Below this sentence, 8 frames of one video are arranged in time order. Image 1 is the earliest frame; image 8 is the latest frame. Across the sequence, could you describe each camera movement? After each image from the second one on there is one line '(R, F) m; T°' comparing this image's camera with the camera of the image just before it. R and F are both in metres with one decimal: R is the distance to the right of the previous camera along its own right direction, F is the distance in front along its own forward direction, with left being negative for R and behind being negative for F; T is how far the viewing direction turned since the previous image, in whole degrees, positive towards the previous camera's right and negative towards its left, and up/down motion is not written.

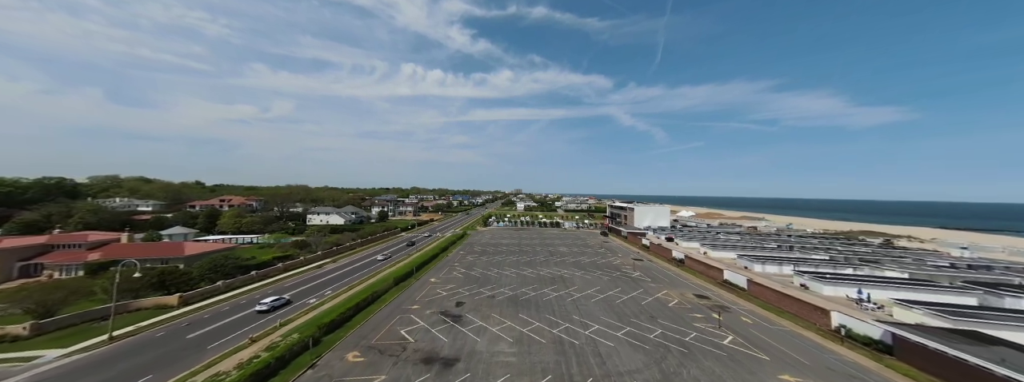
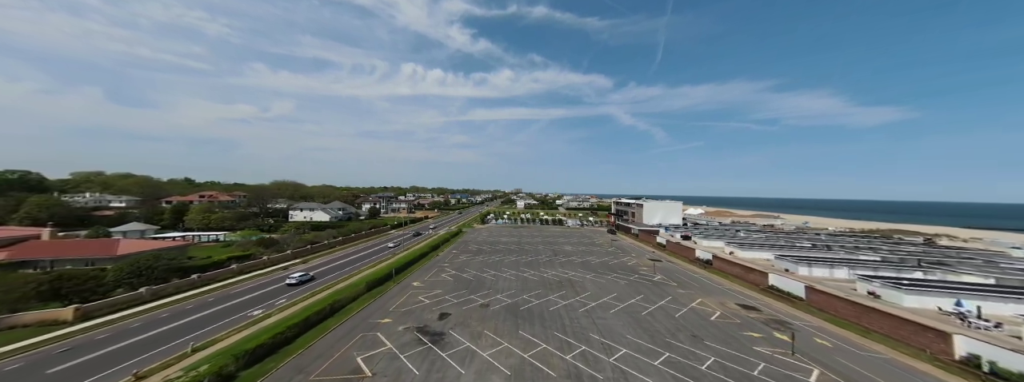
(+0.2, +5.9) m; 0°
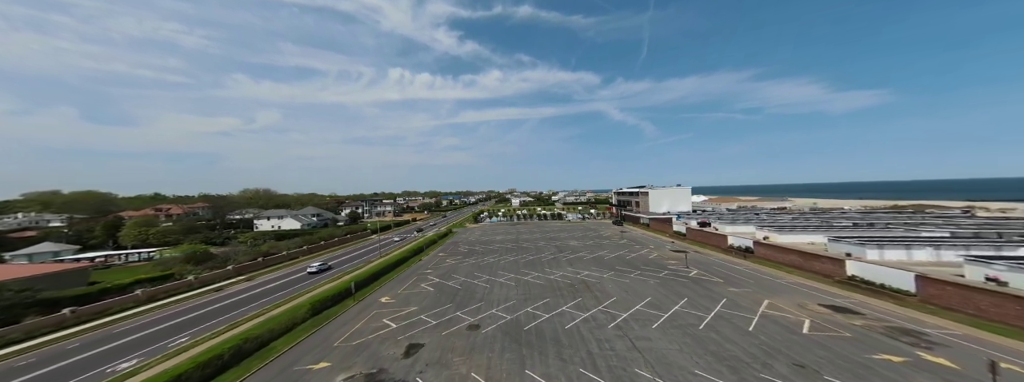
(+0.1, +6.9) m; +1°
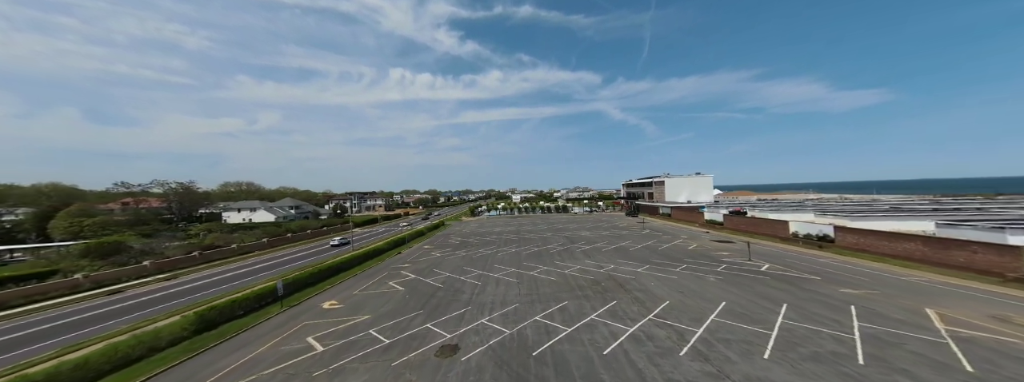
(+0.1, +7.0) m; 0°
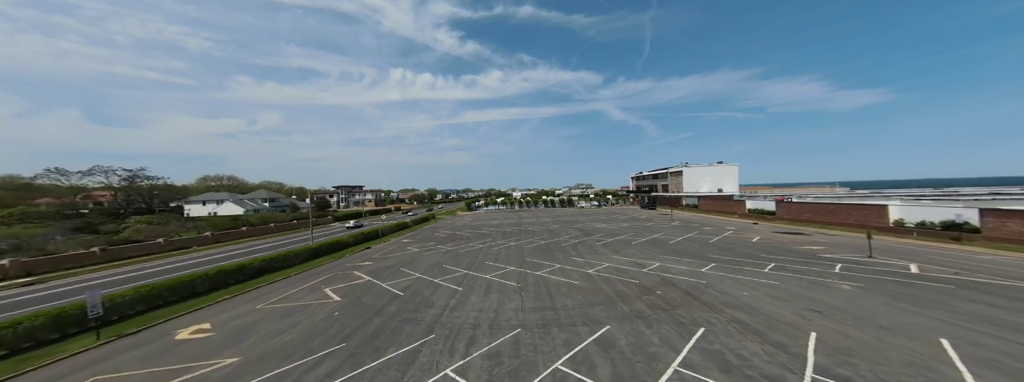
(+0.1, +6.6) m; 0°
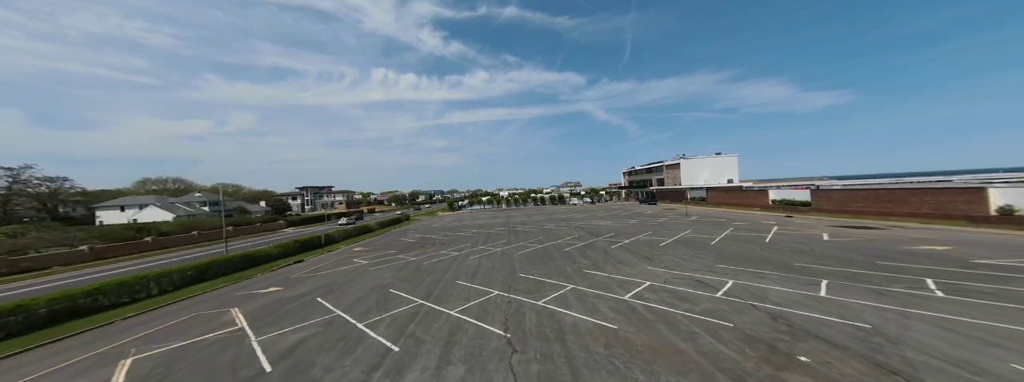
(+0.2, +5.7) m; +3°
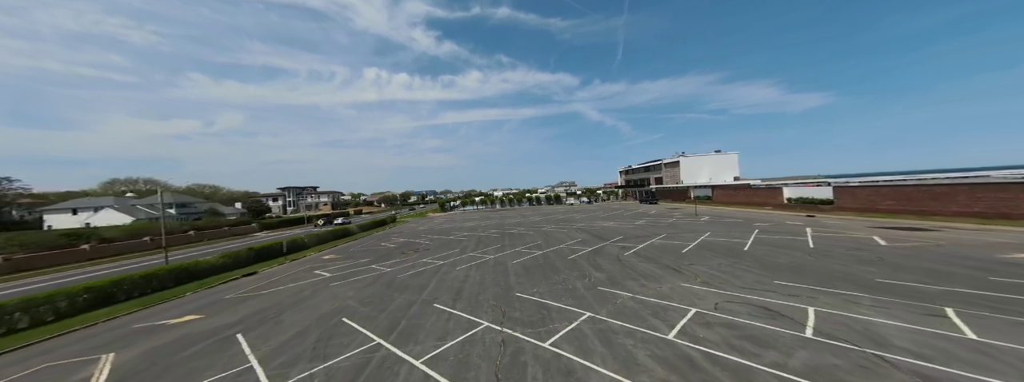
(0.0, +2.6) m; +1°
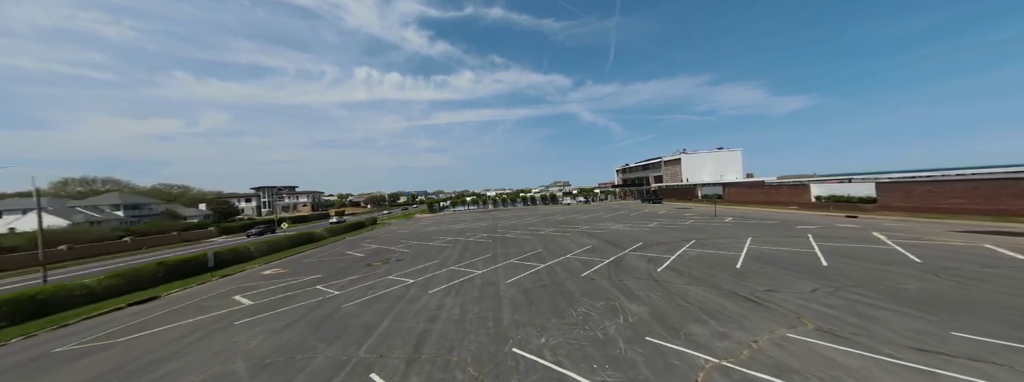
(0.0, +3.5) m; +1°
